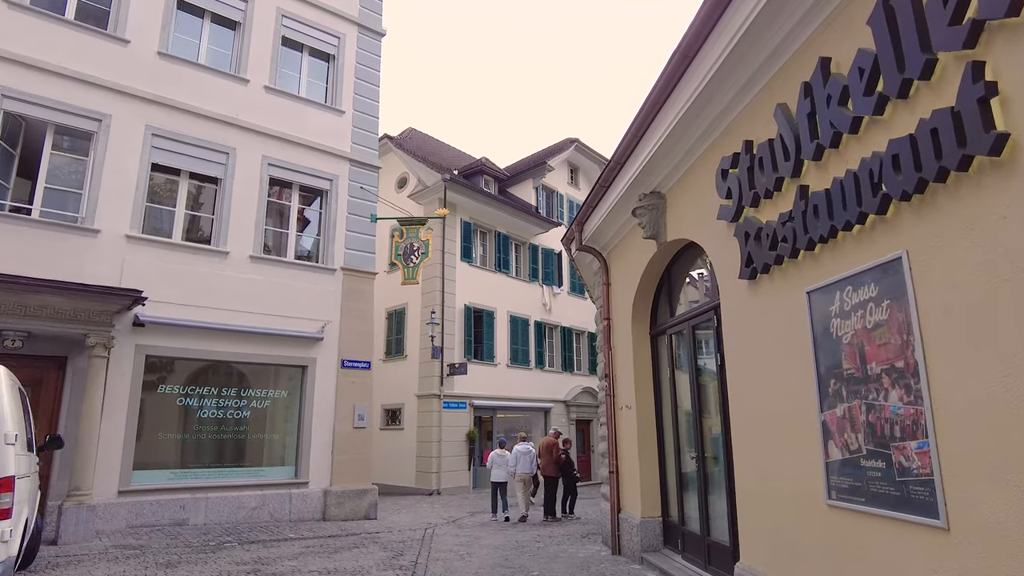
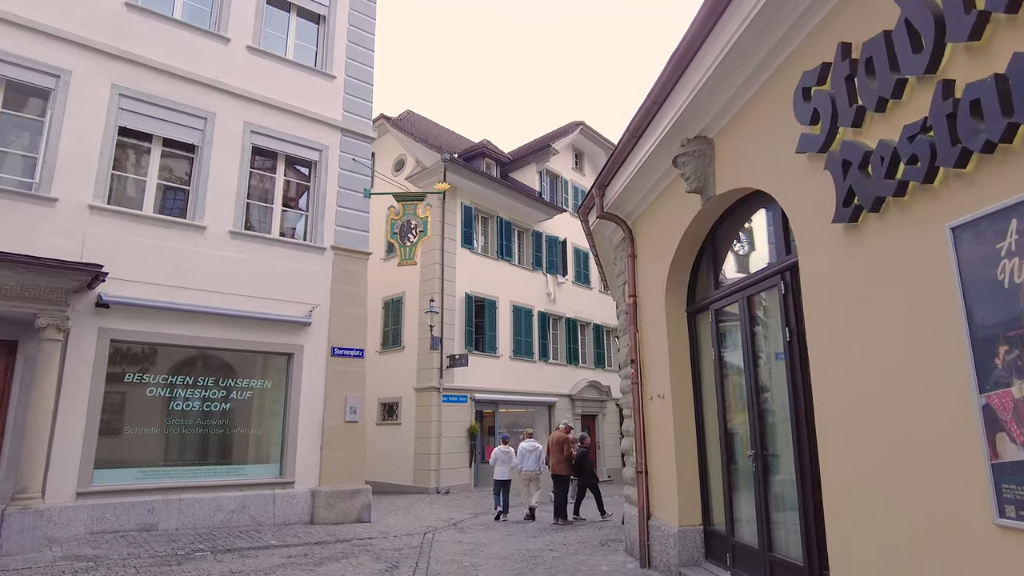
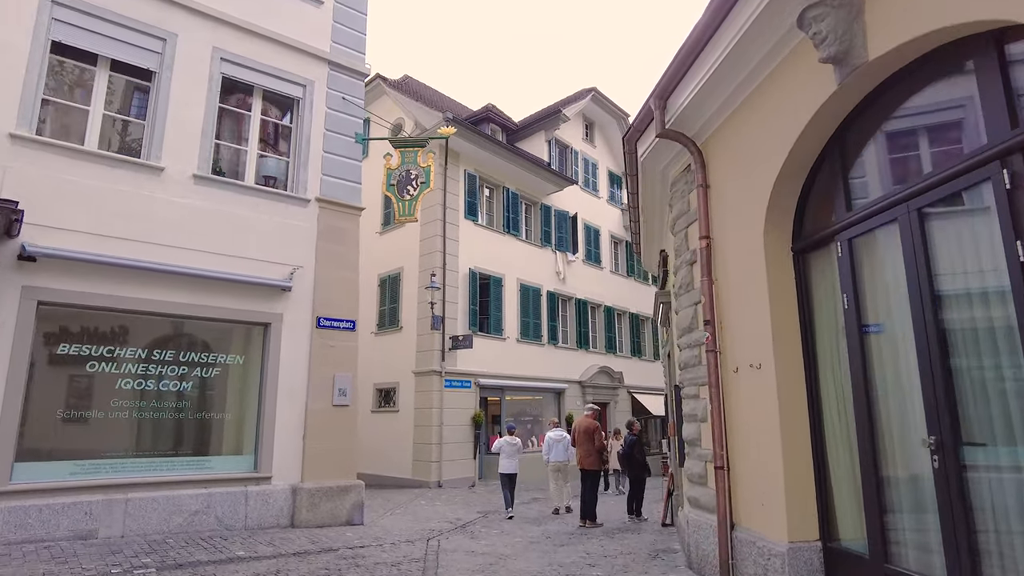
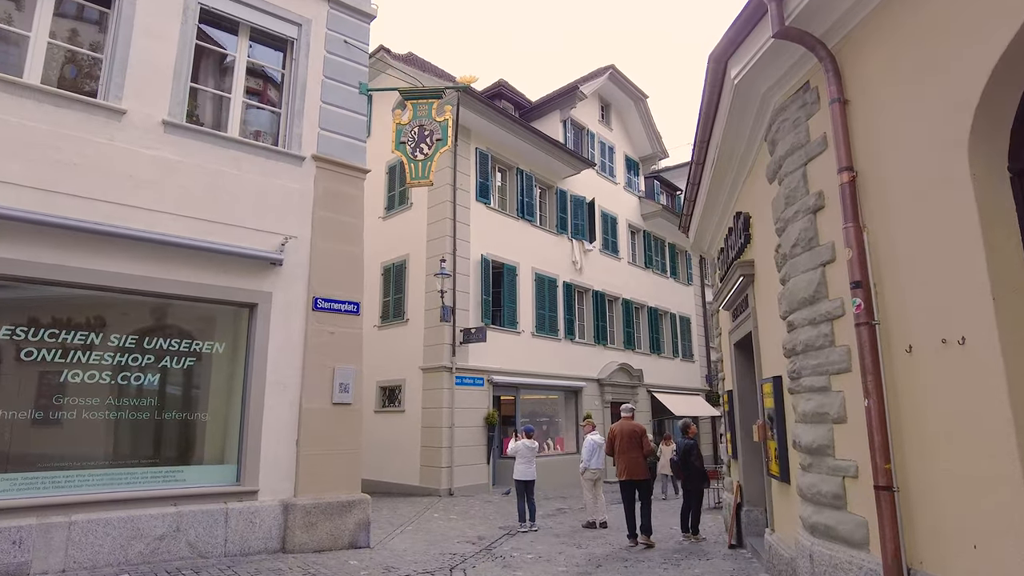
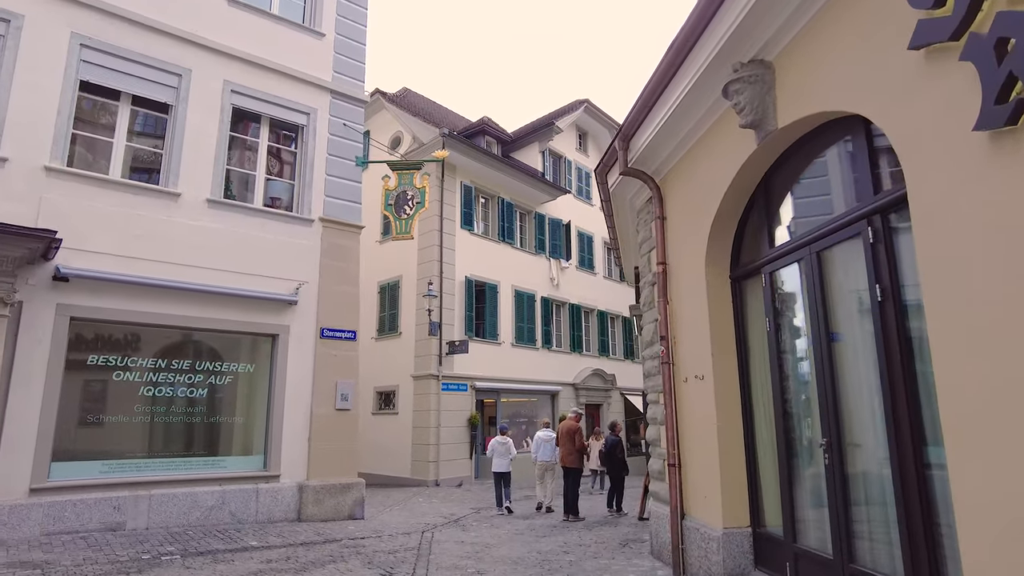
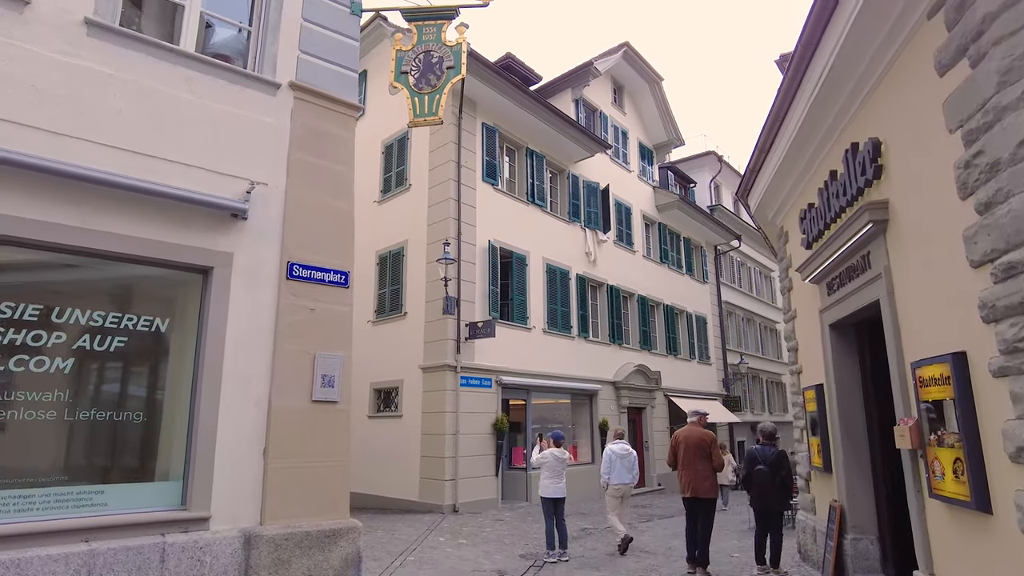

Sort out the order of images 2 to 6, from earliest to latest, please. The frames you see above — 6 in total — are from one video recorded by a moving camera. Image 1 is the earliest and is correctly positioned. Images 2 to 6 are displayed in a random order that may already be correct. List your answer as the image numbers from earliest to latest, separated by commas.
2, 5, 3, 4, 6
